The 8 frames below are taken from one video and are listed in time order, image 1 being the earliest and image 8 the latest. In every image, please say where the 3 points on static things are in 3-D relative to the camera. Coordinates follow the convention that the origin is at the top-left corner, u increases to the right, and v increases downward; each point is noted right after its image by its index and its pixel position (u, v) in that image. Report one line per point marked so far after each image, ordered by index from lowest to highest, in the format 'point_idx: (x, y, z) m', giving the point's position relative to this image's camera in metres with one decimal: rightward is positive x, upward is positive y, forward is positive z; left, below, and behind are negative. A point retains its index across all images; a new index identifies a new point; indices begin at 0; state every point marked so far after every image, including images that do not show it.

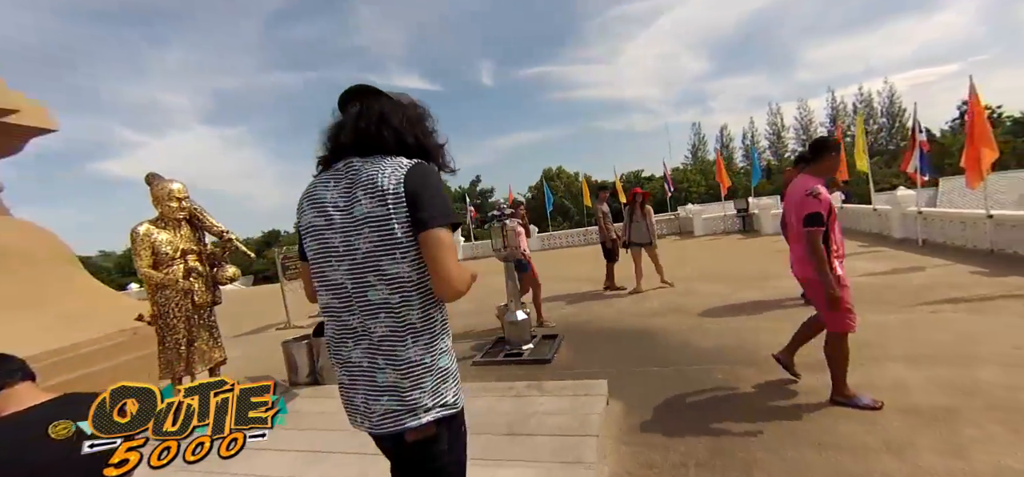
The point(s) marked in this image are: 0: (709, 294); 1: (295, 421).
0: (+3.2, -0.9, +6.3) m
1: (-1.6, -1.3, +2.8) m
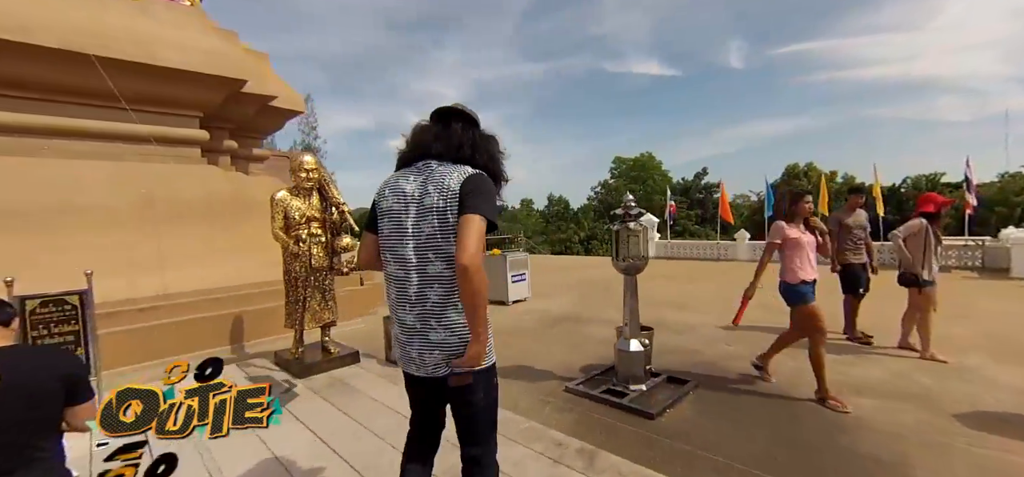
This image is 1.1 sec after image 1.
0: (+4.6, -1.4, +3.7) m
1: (-1.3, -1.2, +2.8) m
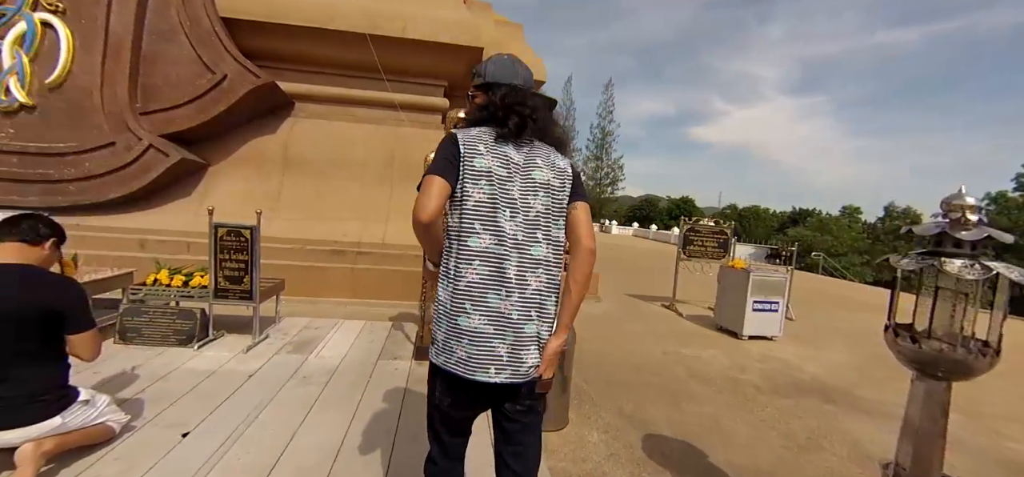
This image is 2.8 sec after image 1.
0: (+4.4, -2.3, -0.3) m
1: (-0.7, -1.0, +2.3) m
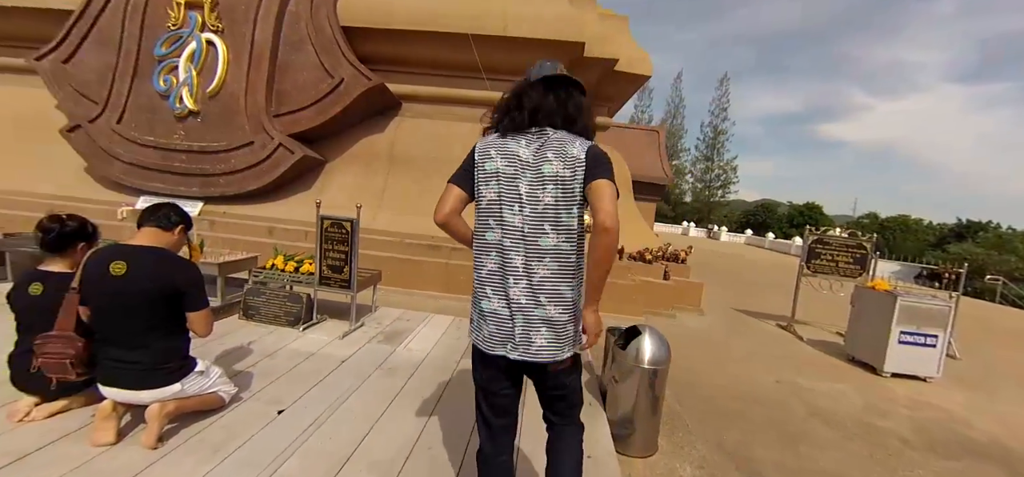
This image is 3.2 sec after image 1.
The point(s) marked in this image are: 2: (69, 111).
0: (+4.1, -2.5, -1.5) m
1: (-0.3, -1.0, +2.3) m
2: (-6.0, +1.7, +5.4) m
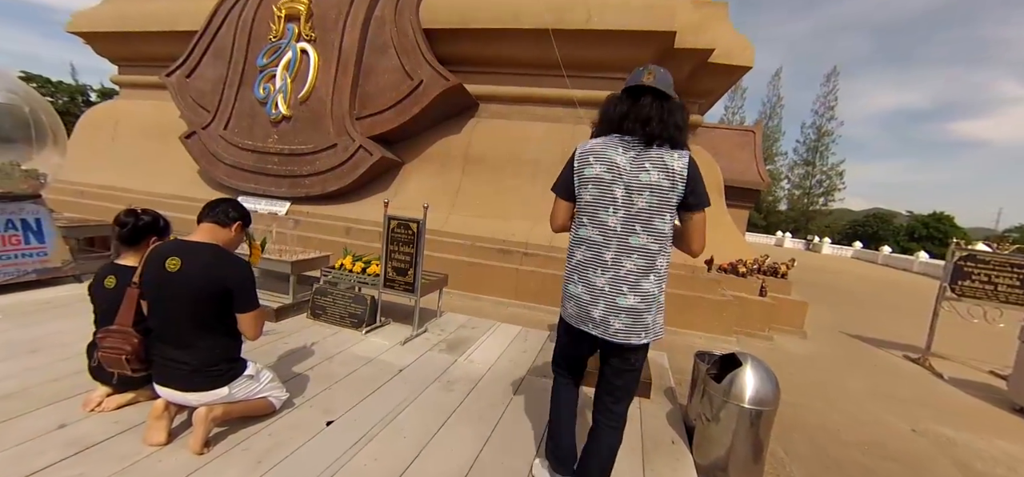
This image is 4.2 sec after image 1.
0: (+3.6, -2.6, -2.5) m
1: (+0.1, -1.0, +2.0) m
2: (-5.0, +1.8, +6.1) m
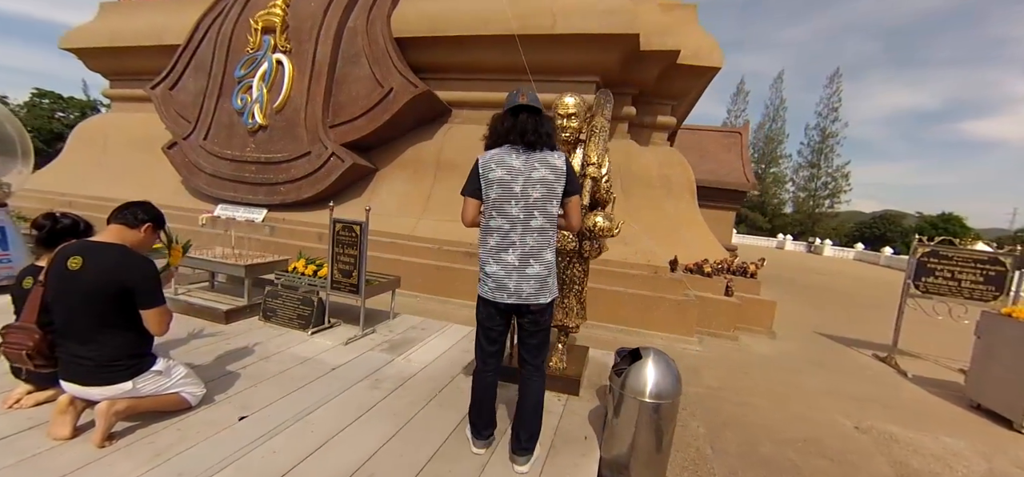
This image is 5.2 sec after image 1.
0: (+3.1, -2.5, -2.6) m
1: (-0.4, -1.0, +2.0) m
2: (-5.4, +1.7, +6.2) m
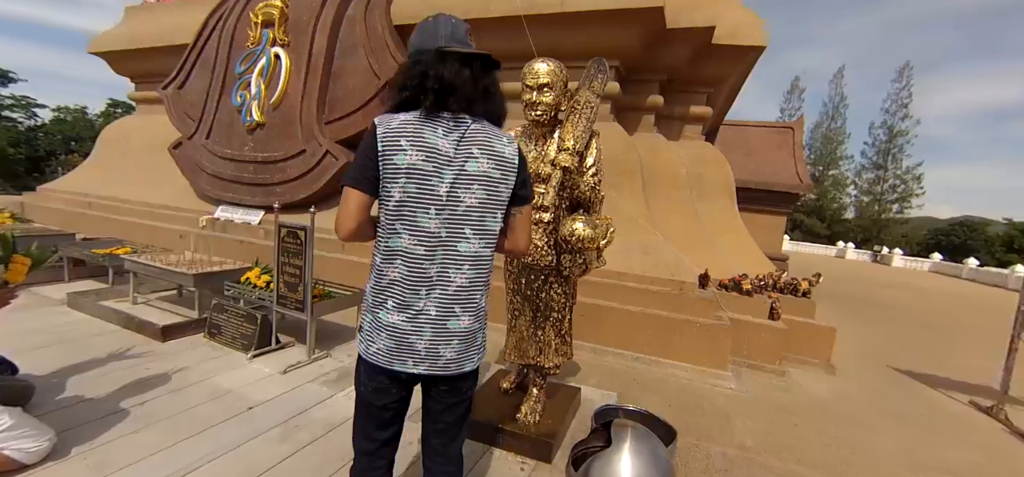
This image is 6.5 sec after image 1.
0: (+2.4, -2.5, -3.5) m
1: (-0.7, -1.1, +1.4) m
2: (-5.2, +1.7, +6.2) m
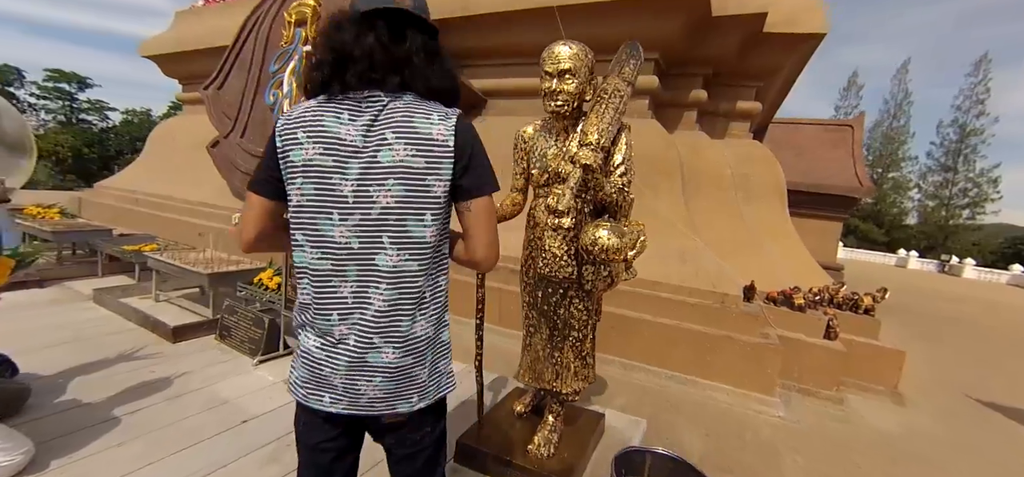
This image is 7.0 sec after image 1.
0: (+1.9, -2.6, -3.9) m
1: (-0.7, -1.1, +1.3) m
2: (-4.7, +1.7, +6.3) m
